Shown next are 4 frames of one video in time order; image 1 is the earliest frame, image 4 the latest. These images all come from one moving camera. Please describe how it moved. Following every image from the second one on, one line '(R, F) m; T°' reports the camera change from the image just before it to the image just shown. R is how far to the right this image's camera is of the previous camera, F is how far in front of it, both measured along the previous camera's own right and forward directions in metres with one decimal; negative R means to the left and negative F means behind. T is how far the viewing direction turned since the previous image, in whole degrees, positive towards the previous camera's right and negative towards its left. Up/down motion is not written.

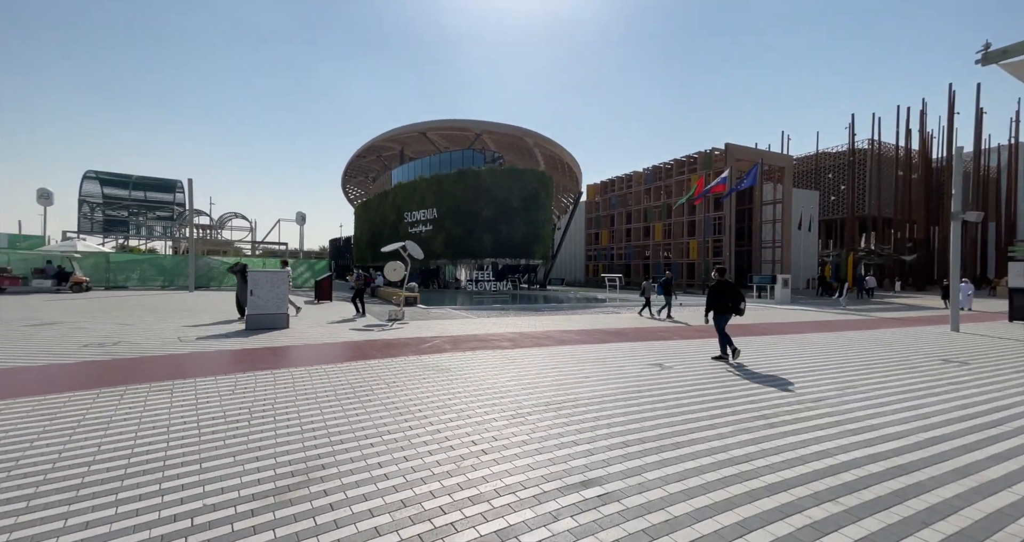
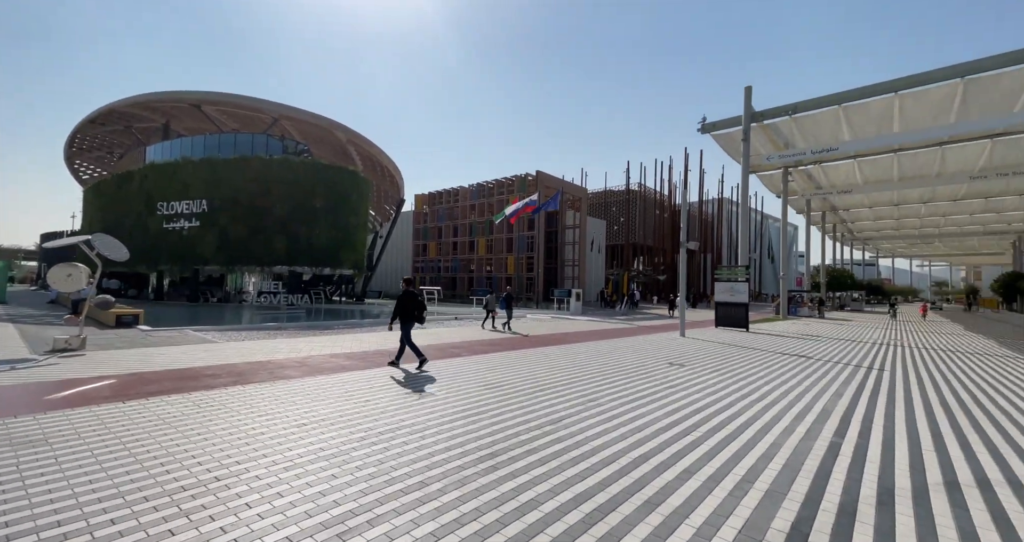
(+0.7, +0.4) m; +23°
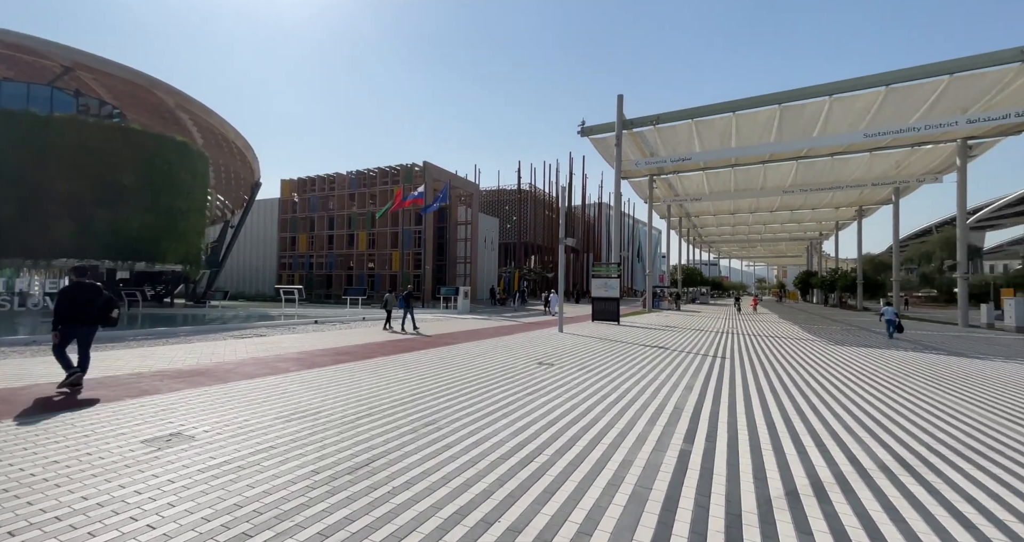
(+0.7, +0.9) m; +14°
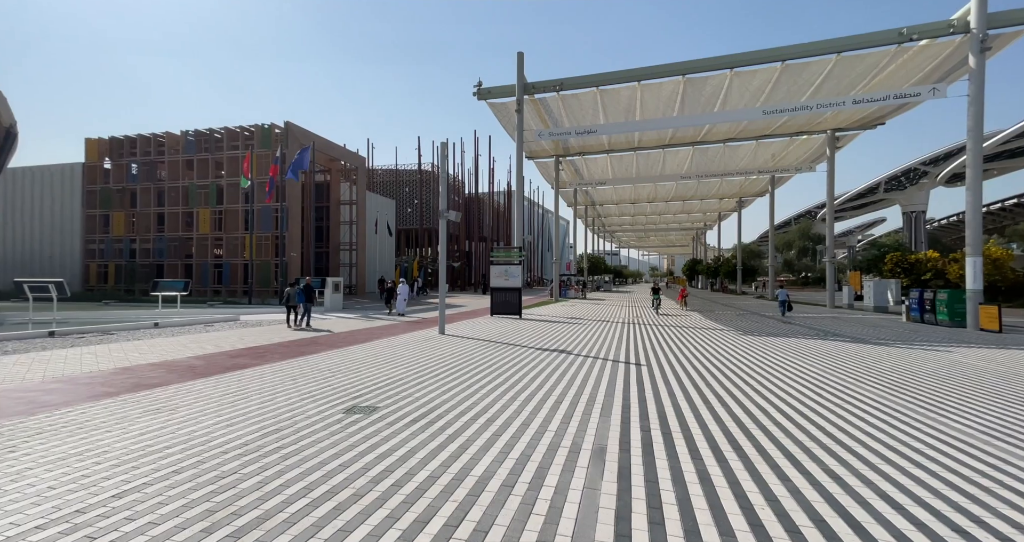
(+1.4, +3.6) m; +11°
